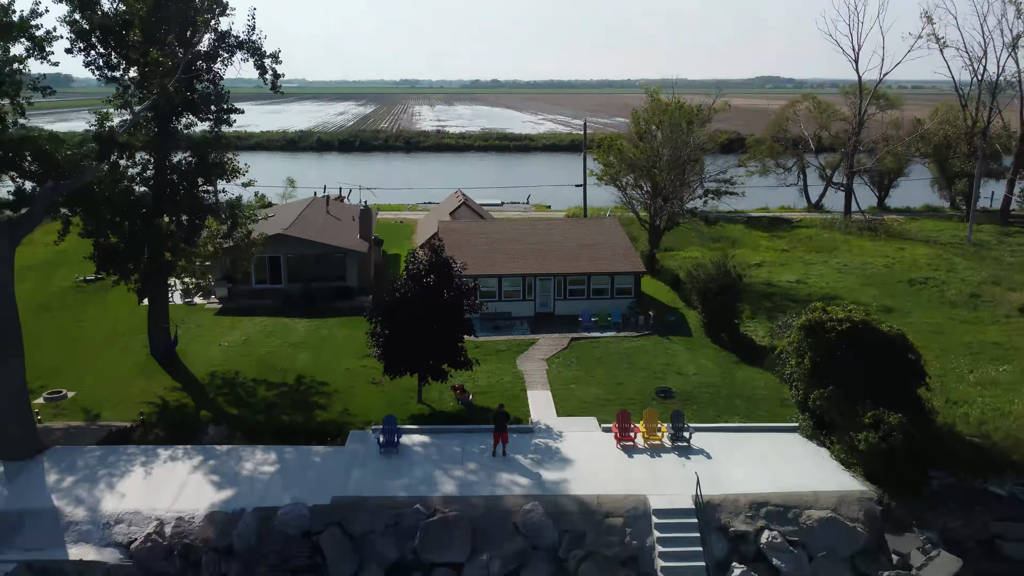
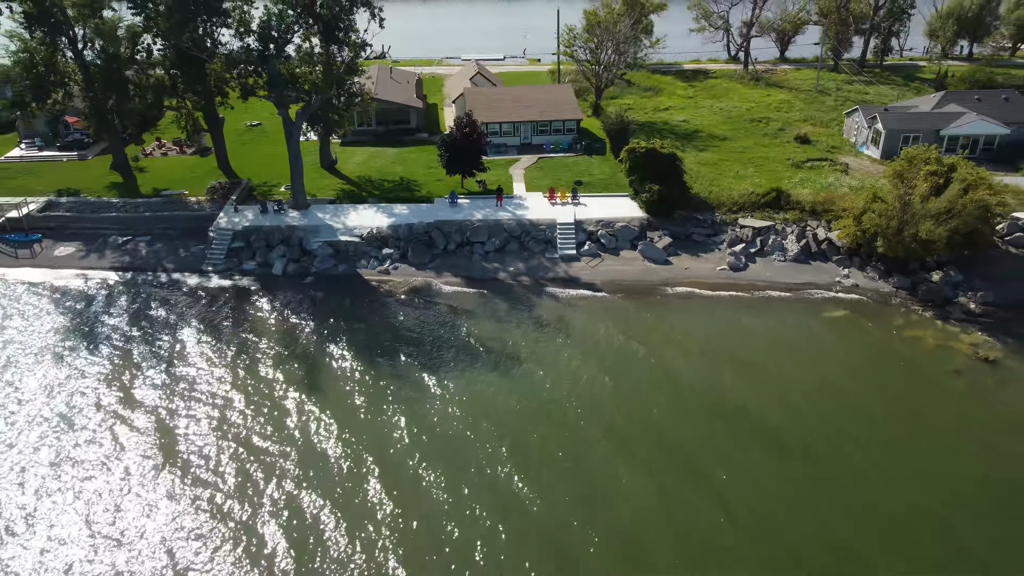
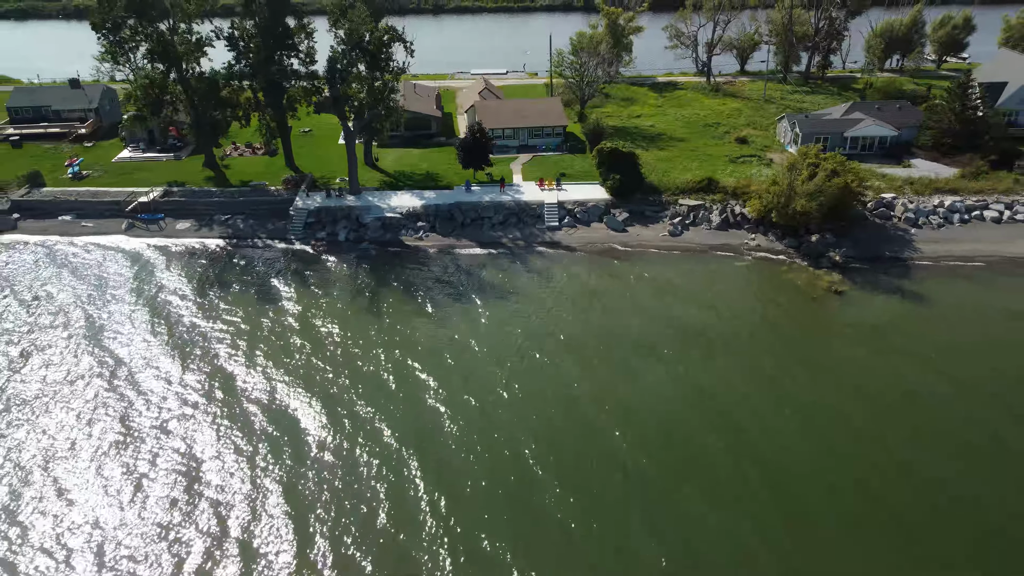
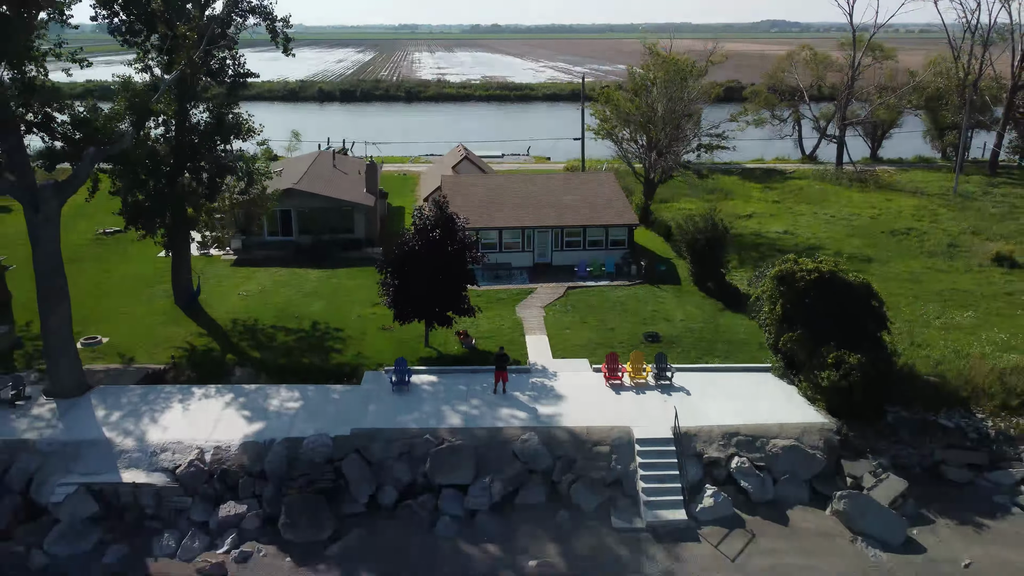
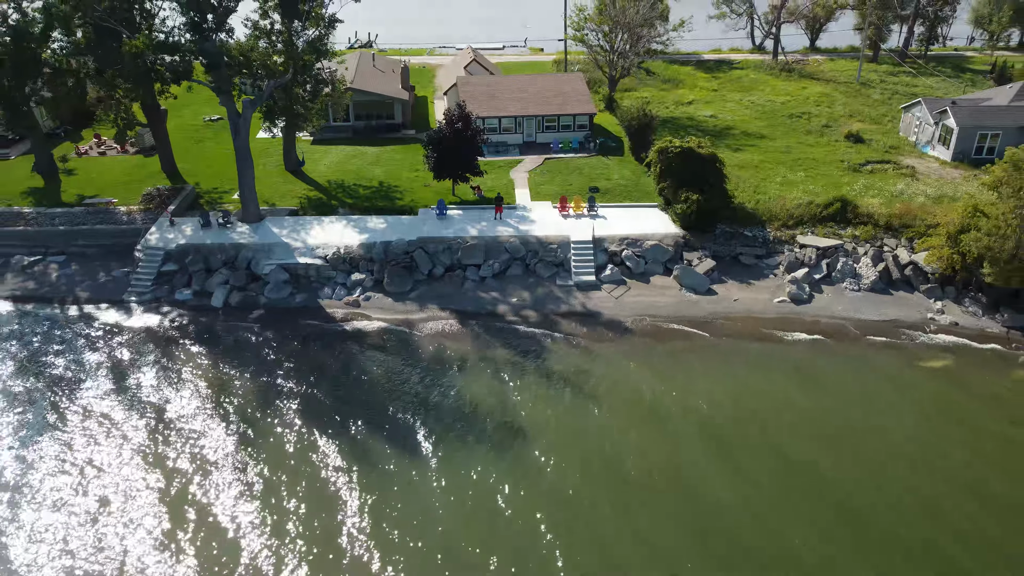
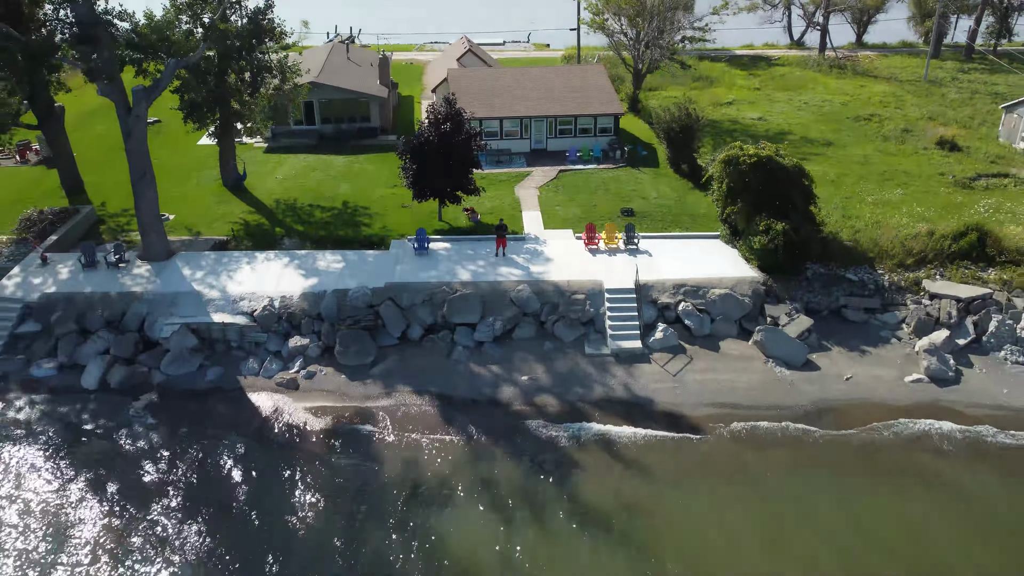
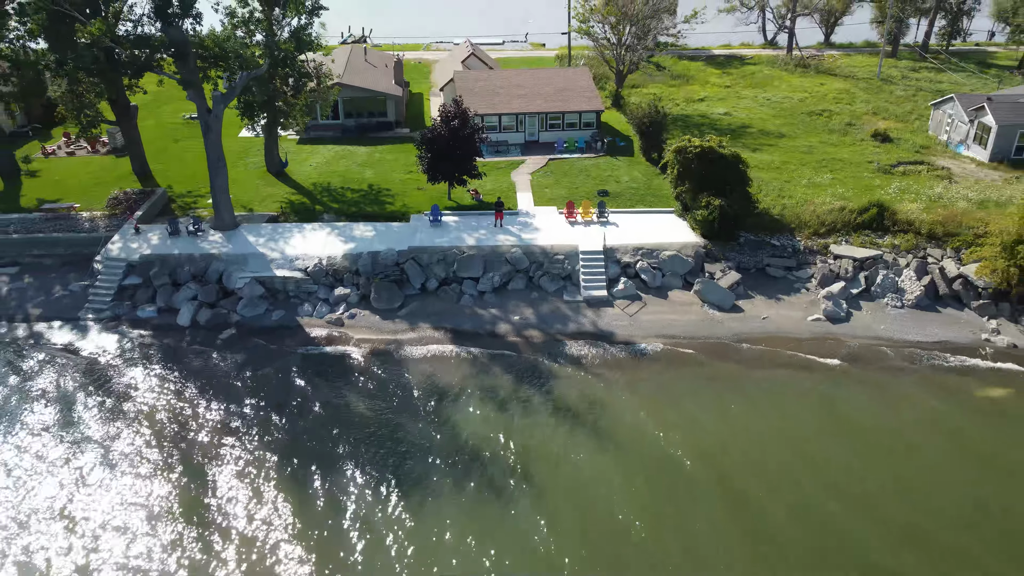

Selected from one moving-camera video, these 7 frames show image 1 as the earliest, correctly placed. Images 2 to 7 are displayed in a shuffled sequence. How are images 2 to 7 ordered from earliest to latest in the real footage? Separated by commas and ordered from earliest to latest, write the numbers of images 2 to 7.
4, 6, 7, 5, 2, 3
